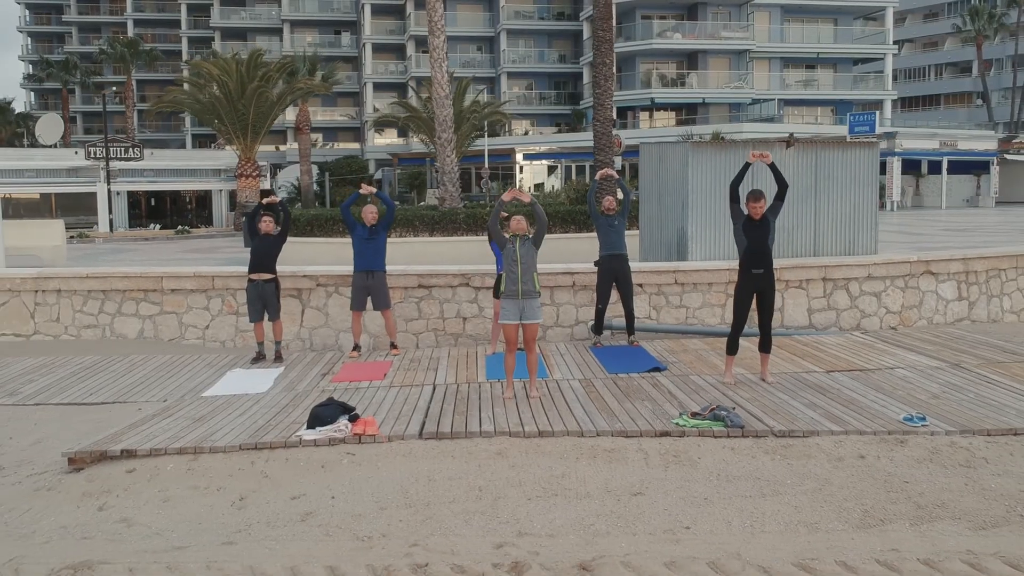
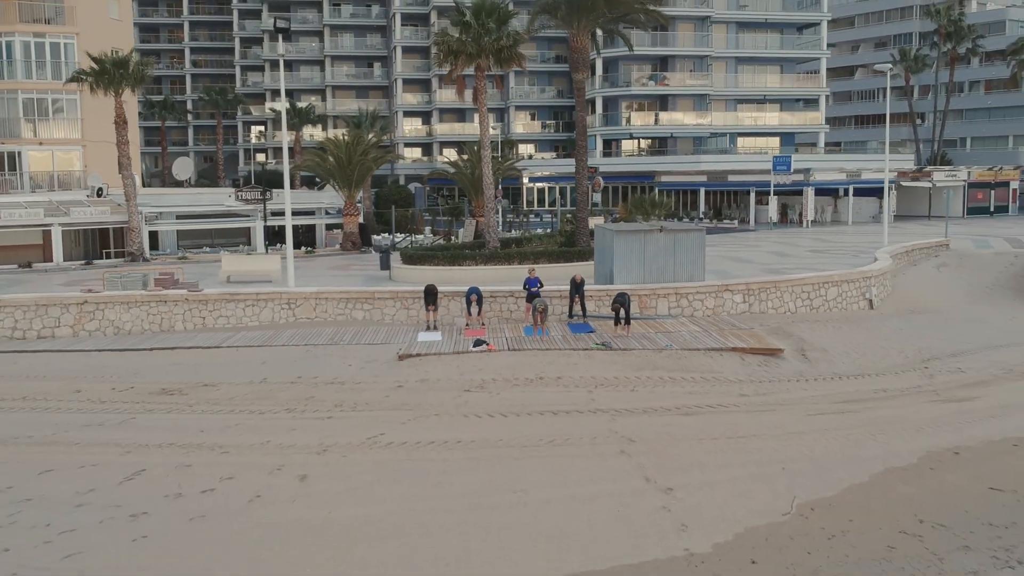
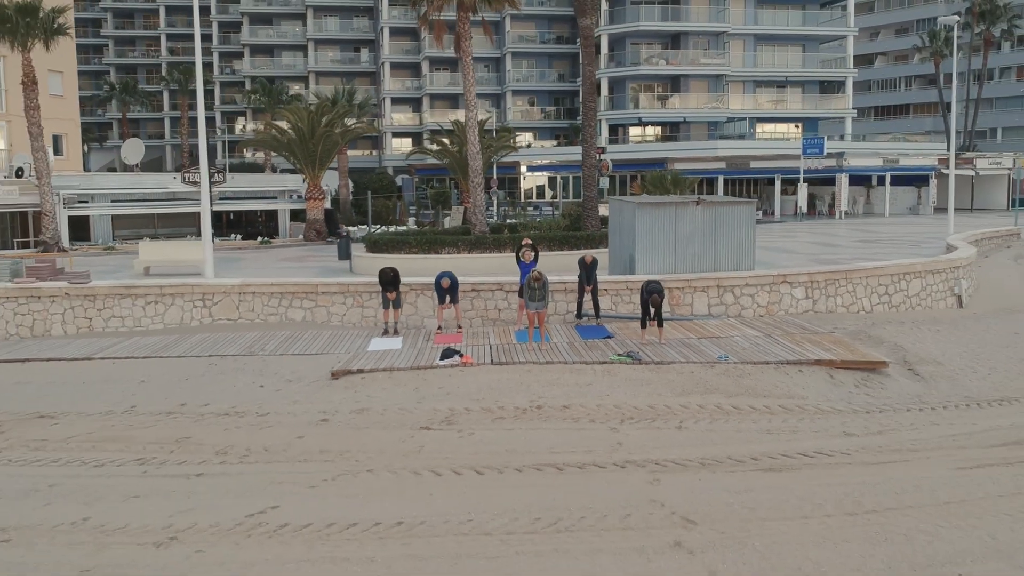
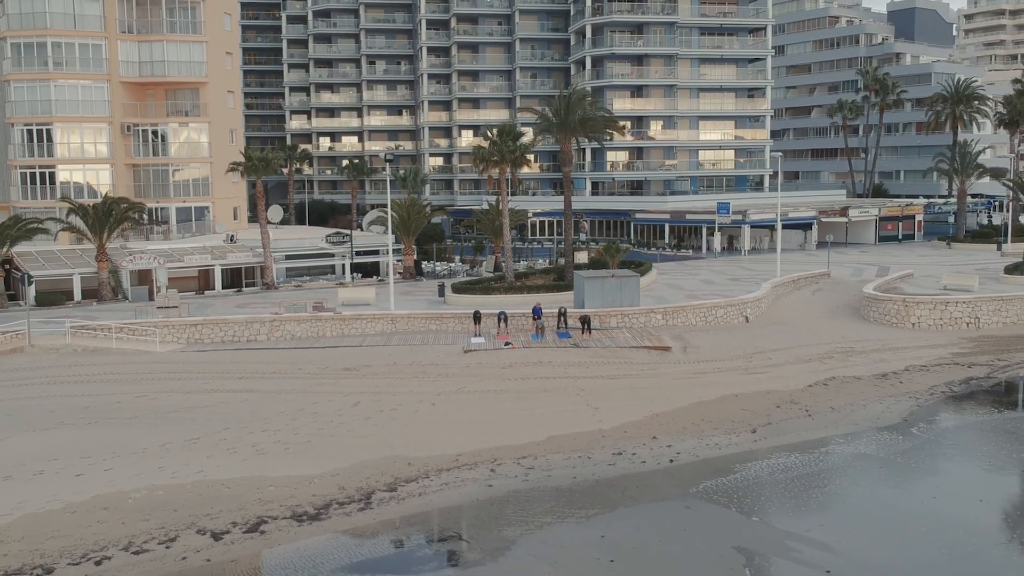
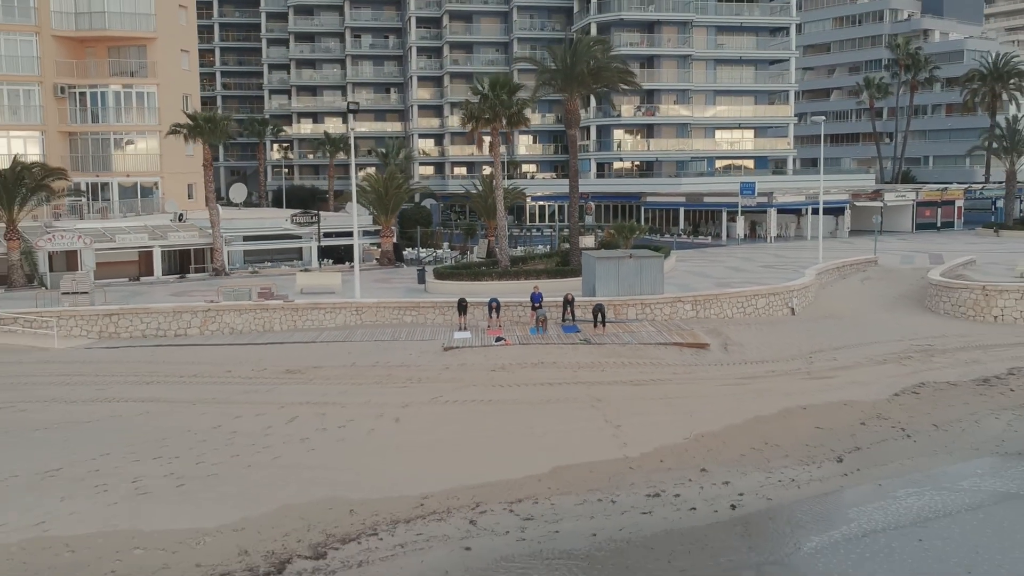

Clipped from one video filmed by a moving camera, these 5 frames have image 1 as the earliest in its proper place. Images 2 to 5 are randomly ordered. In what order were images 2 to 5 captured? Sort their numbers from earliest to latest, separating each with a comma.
3, 2, 5, 4
